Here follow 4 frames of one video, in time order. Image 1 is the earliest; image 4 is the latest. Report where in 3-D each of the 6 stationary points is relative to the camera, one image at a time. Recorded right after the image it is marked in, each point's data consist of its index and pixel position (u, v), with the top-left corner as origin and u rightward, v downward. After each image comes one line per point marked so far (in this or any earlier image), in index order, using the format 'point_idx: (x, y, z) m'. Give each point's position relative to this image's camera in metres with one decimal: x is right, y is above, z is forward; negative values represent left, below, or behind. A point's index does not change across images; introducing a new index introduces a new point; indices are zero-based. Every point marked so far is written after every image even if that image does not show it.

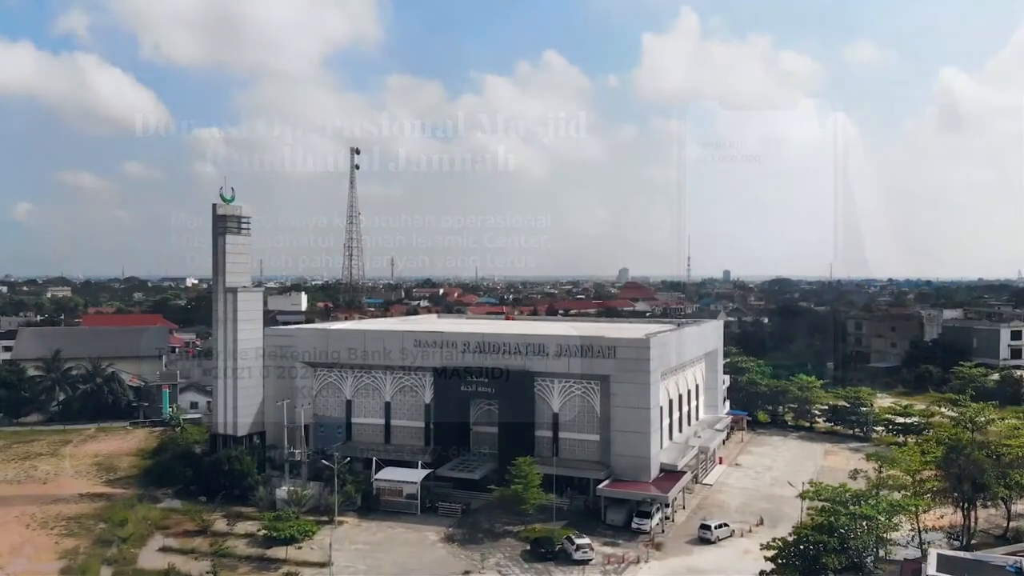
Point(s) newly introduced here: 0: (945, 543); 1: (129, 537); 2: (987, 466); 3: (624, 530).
0: (+11.0, -6.5, +17.7) m
1: (-10.6, -6.9, +19.2) m
2: (+11.5, -4.3, +16.9) m
3: (+3.1, -6.7, +19.3) m
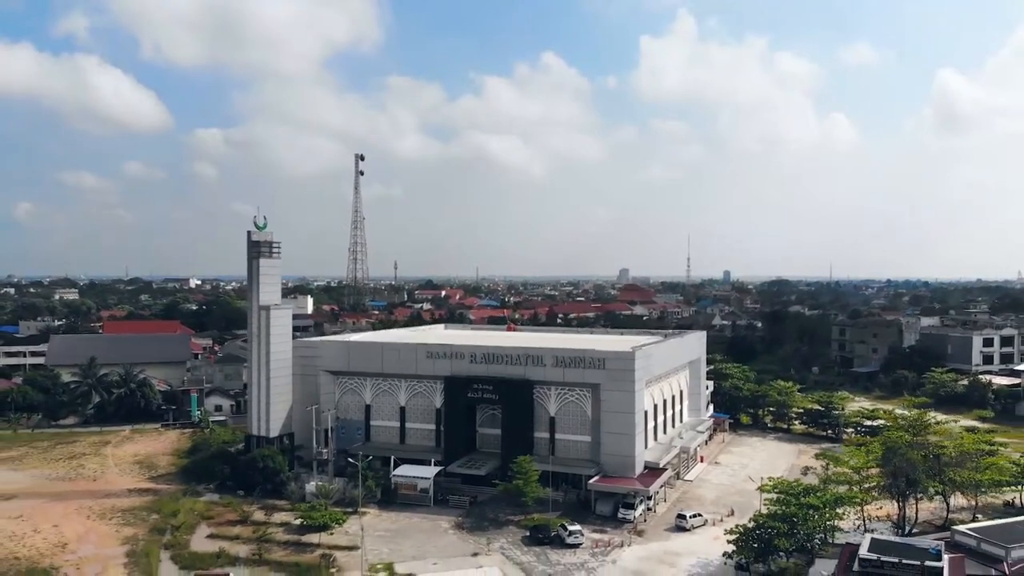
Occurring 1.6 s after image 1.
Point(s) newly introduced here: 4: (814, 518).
0: (+11.0, -7.1, +20.5) m
1: (-10.5, -7.5, +22.0) m
2: (+11.5, -5.0, +19.7) m
3: (+3.1, -7.3, +22.1) m
4: (+7.7, -5.8, +17.8) m
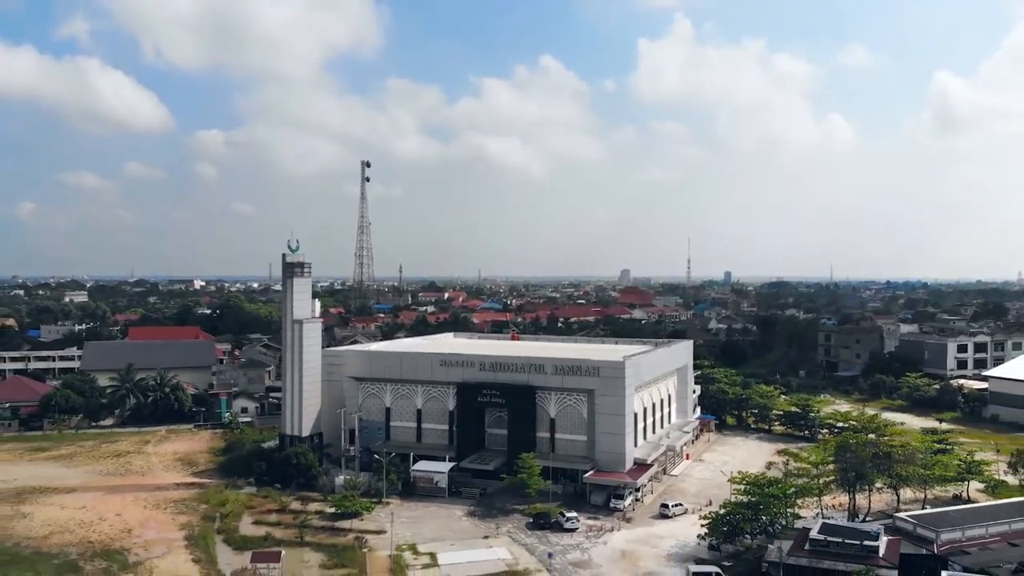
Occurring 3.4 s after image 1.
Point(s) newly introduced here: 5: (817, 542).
0: (+11.2, -7.8, +23.7) m
1: (-10.3, -8.2, +25.2) m
2: (+11.7, -5.7, +22.9) m
3: (+3.3, -8.0, +25.3) m
4: (+7.9, -6.5, +21.0) m
5: (+8.7, -7.2, +19.7) m
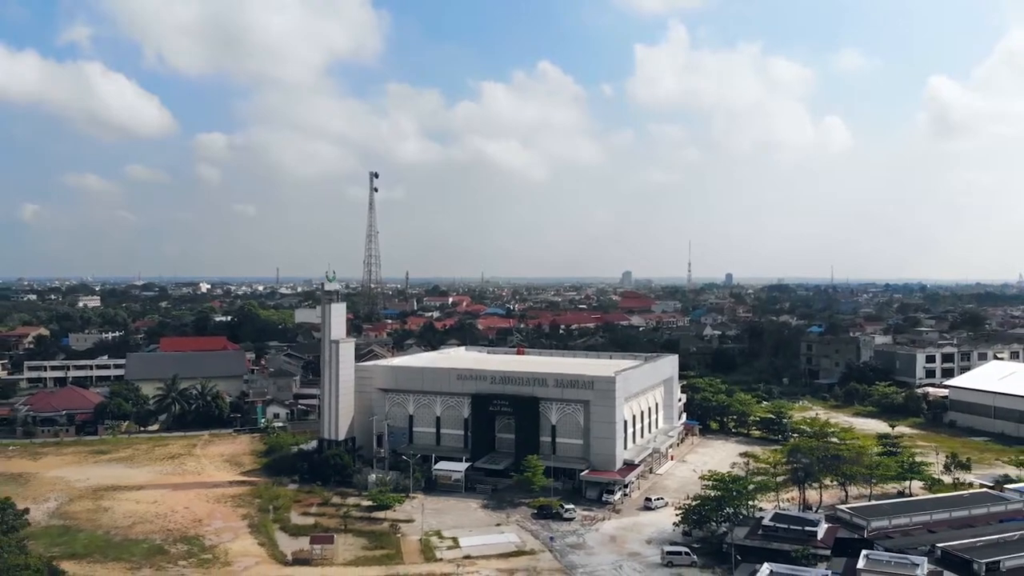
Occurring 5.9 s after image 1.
0: (+11.5, -9.0, +28.3) m
1: (-10.0, -9.4, +29.9) m
2: (+12.0, -6.8, +27.5) m
3: (+3.6, -9.2, +29.9) m
4: (+8.2, -7.7, +25.6) m
5: (+9.0, -8.4, +24.3) m
